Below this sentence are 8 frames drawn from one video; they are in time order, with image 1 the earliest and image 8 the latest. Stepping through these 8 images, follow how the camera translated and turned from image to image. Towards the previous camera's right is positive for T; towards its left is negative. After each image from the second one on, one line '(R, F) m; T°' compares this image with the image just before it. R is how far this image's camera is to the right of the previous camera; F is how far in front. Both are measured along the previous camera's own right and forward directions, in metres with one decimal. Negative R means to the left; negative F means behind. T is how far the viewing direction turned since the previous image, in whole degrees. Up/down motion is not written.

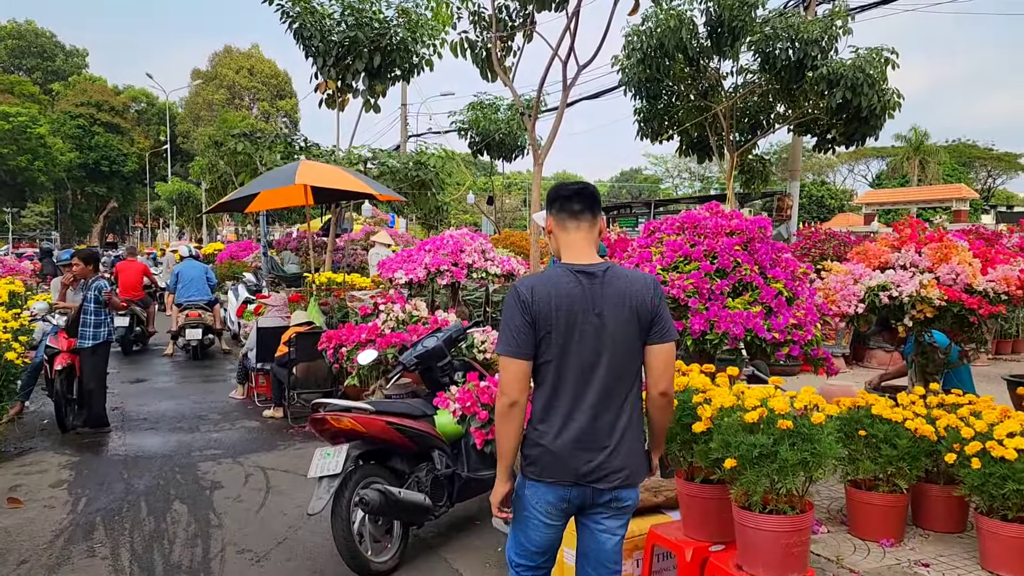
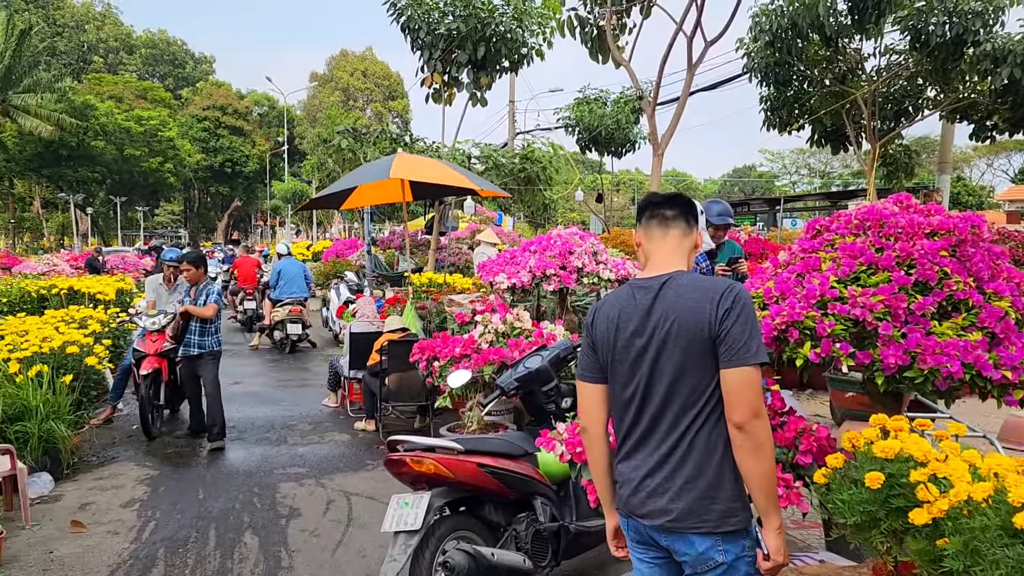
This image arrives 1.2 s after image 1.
(-0.1, +0.8) m; -7°
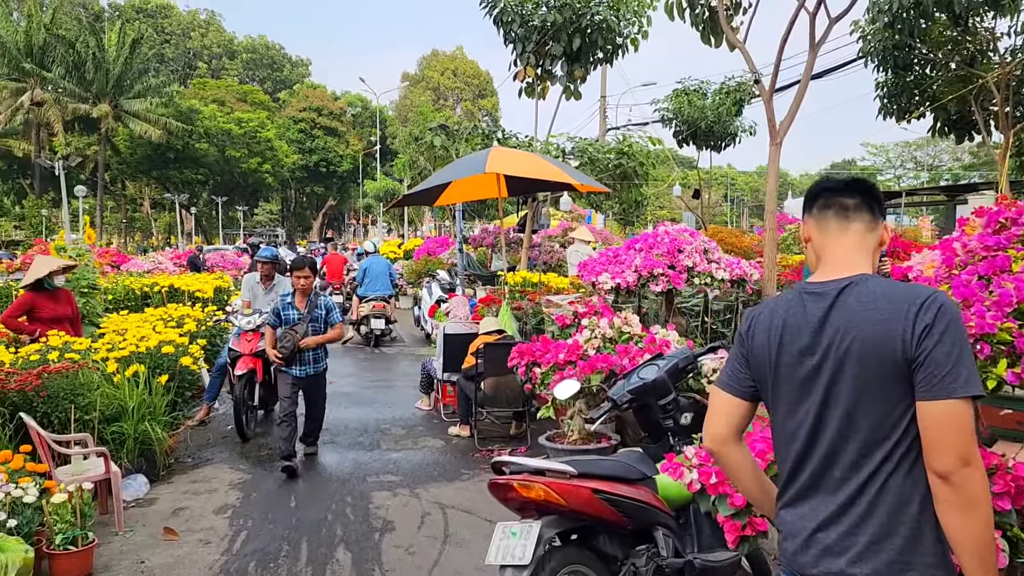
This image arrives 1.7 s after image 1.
(-0.1, +0.3) m; -6°
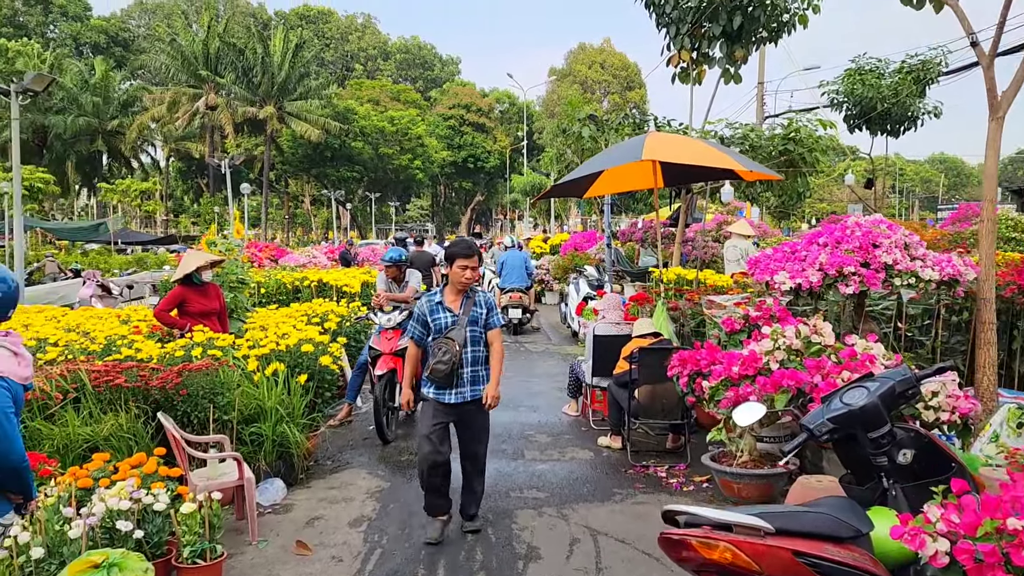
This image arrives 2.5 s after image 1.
(-0.1, +0.5) m; -10°
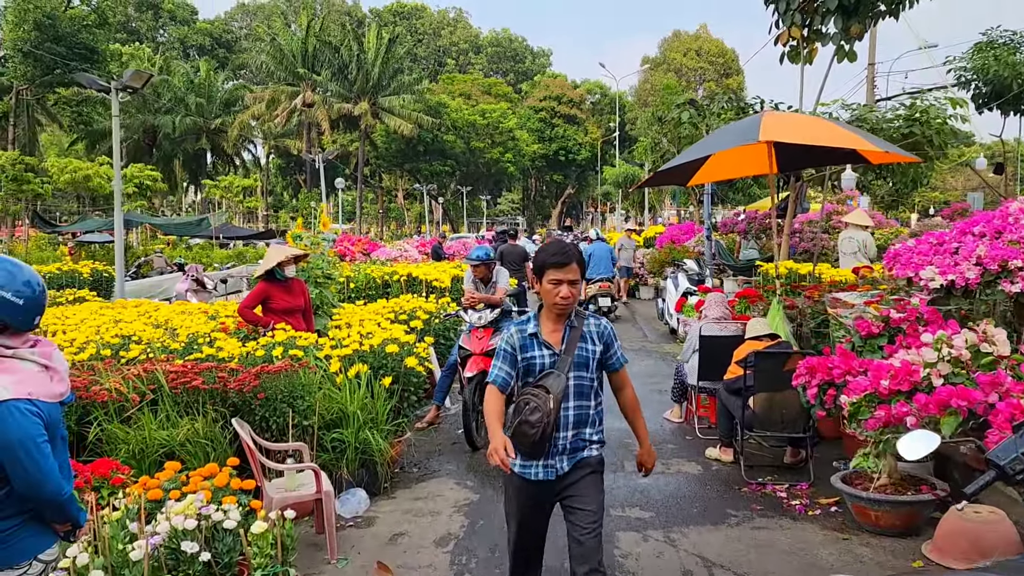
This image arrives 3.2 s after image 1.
(-0.1, +0.5) m; -6°
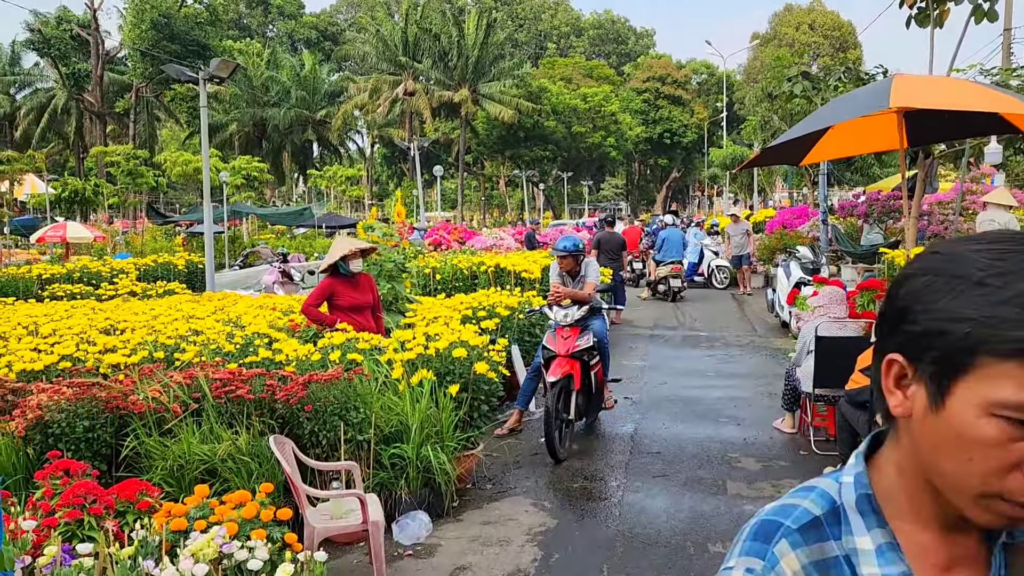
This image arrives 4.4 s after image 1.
(+0.1, +0.6) m; -7°
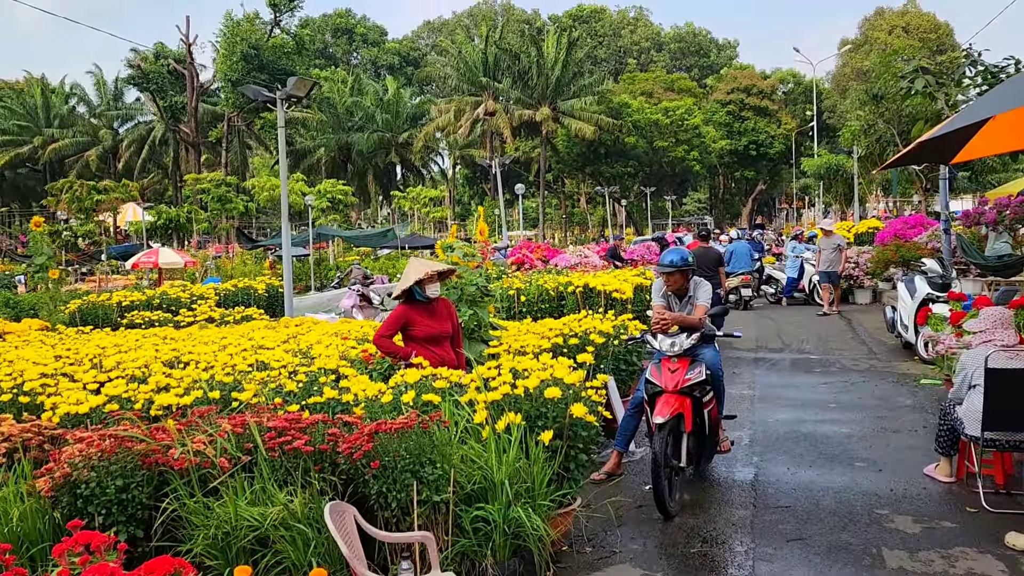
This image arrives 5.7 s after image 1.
(-0.1, +0.7) m; -6°
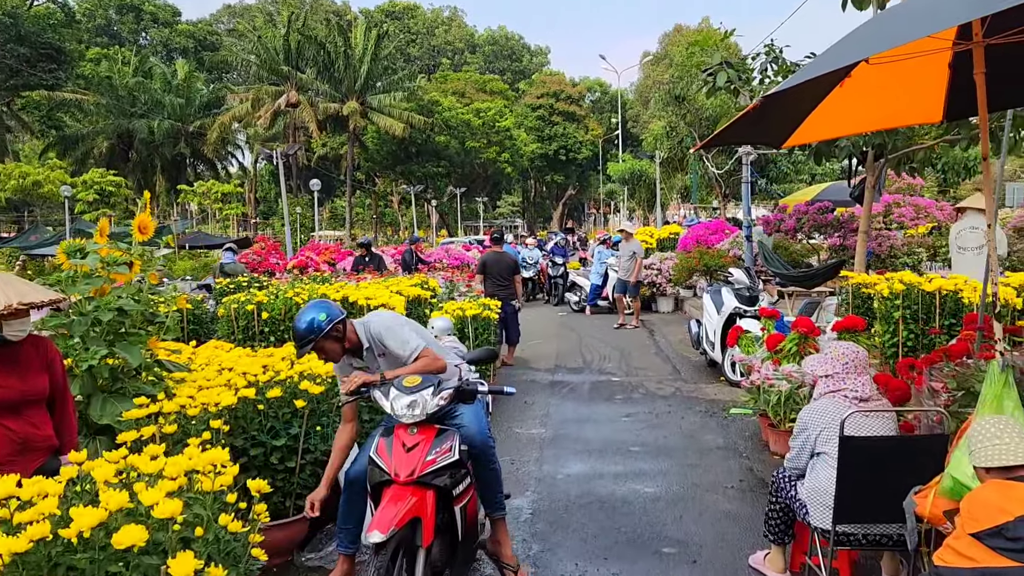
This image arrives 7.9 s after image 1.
(+0.6, +1.6) m; +13°
